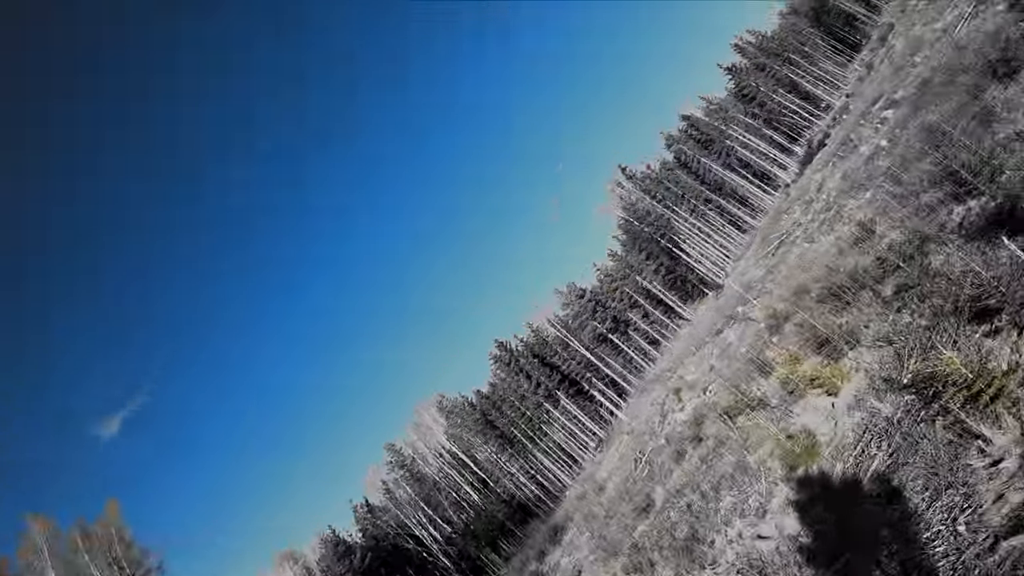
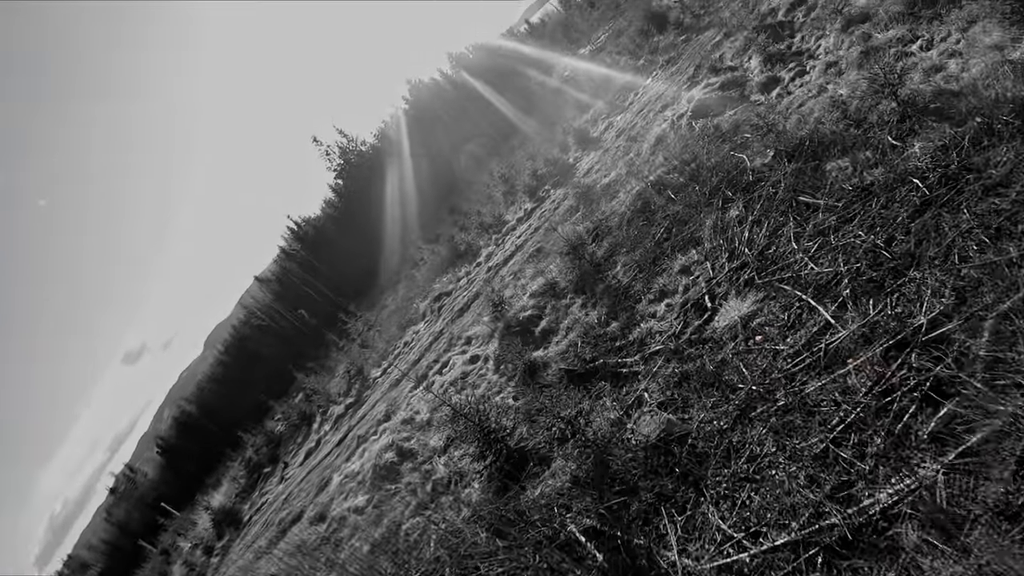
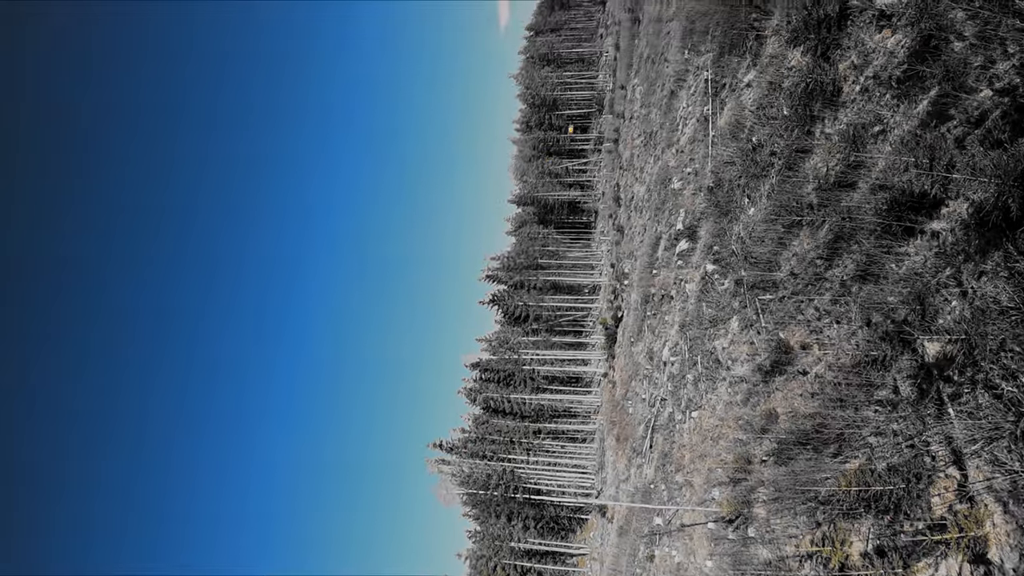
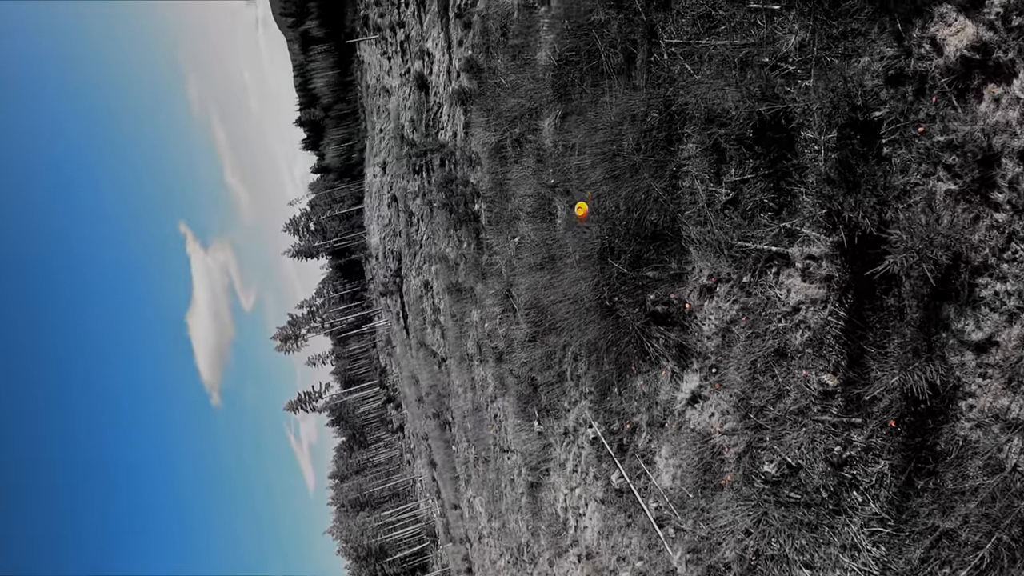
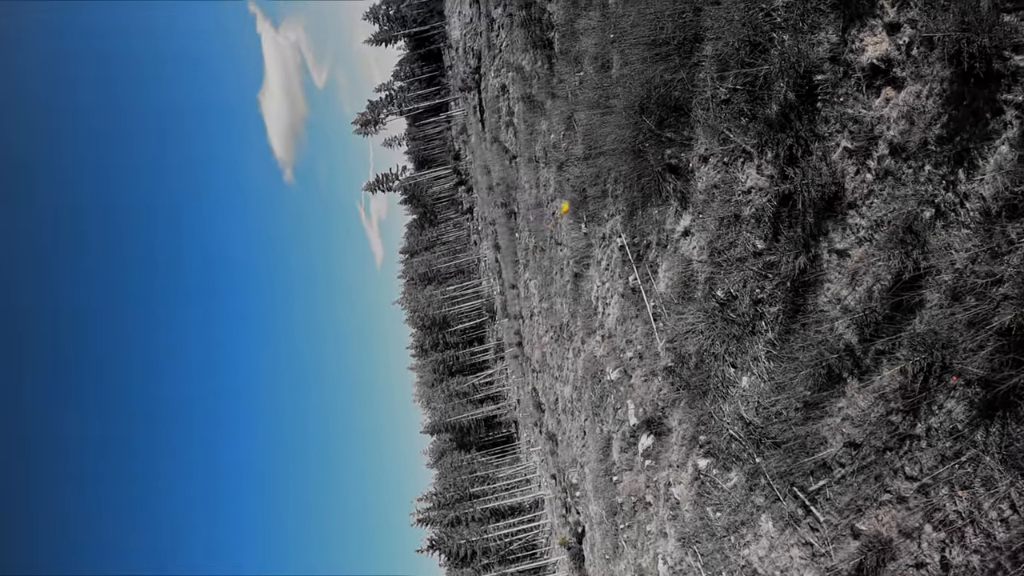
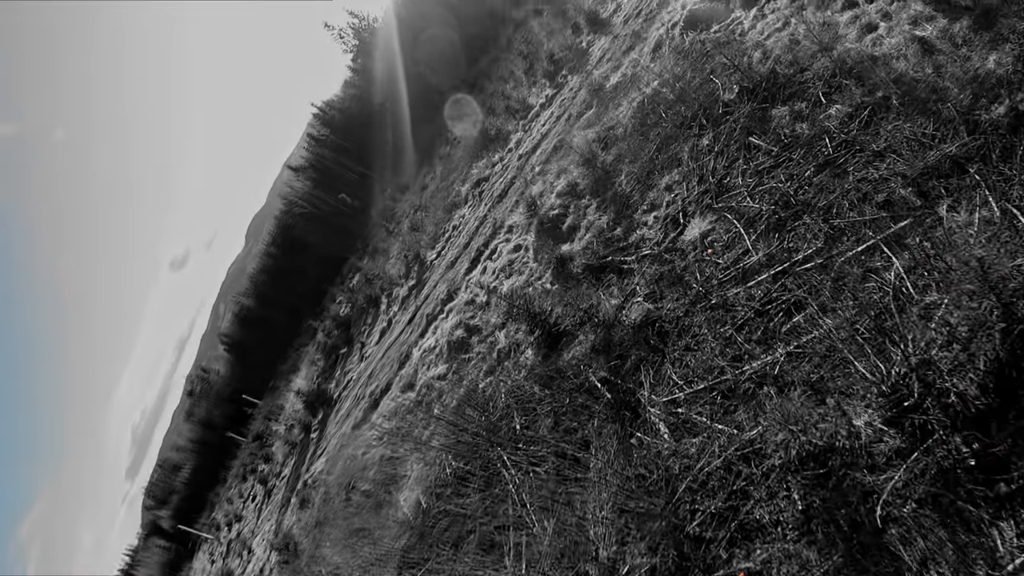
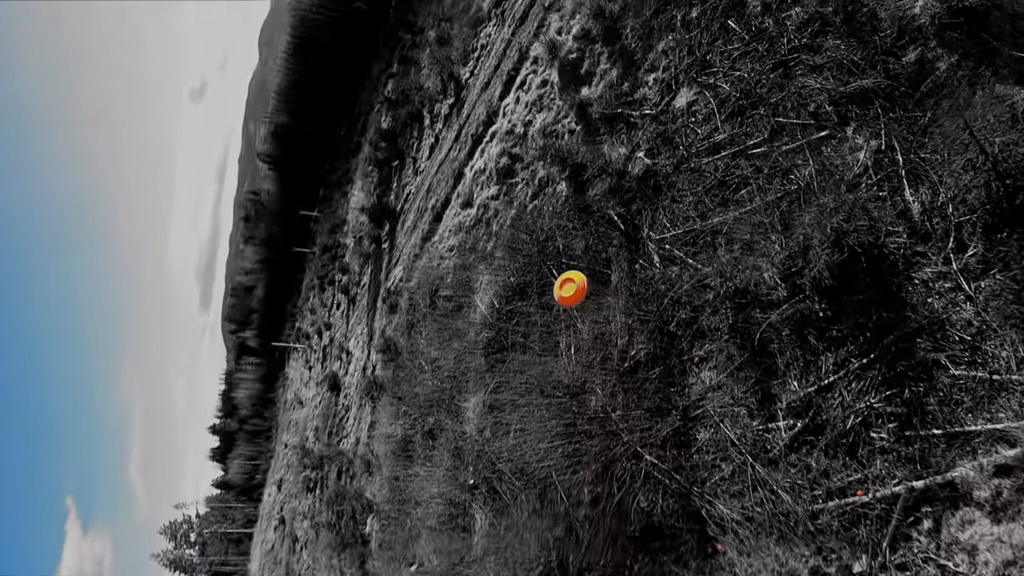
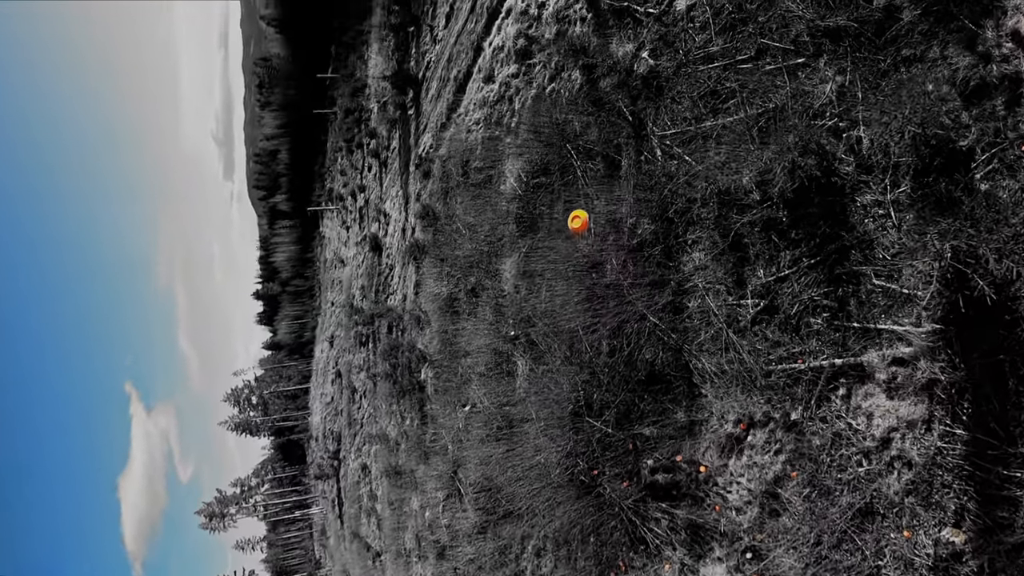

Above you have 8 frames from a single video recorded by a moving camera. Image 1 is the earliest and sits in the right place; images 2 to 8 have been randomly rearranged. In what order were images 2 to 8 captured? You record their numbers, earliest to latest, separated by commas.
3, 5, 4, 8, 7, 6, 2
